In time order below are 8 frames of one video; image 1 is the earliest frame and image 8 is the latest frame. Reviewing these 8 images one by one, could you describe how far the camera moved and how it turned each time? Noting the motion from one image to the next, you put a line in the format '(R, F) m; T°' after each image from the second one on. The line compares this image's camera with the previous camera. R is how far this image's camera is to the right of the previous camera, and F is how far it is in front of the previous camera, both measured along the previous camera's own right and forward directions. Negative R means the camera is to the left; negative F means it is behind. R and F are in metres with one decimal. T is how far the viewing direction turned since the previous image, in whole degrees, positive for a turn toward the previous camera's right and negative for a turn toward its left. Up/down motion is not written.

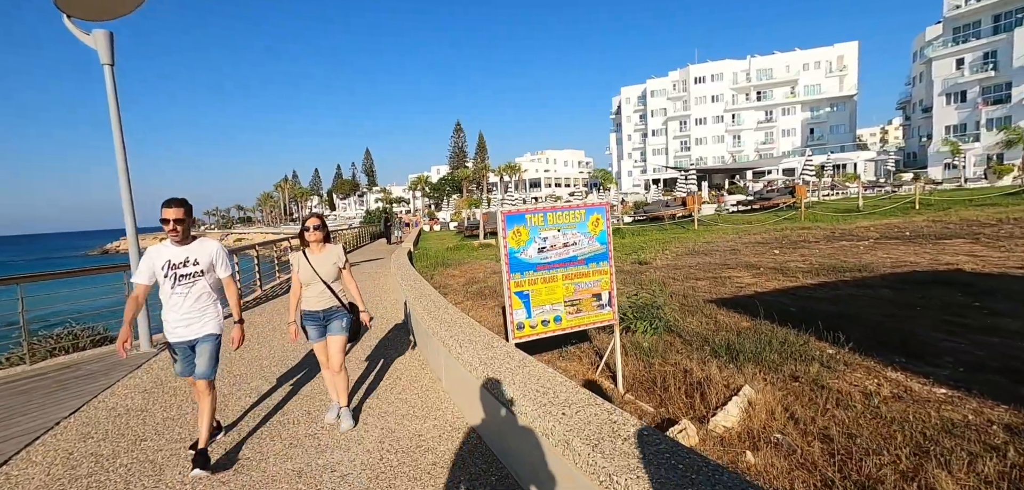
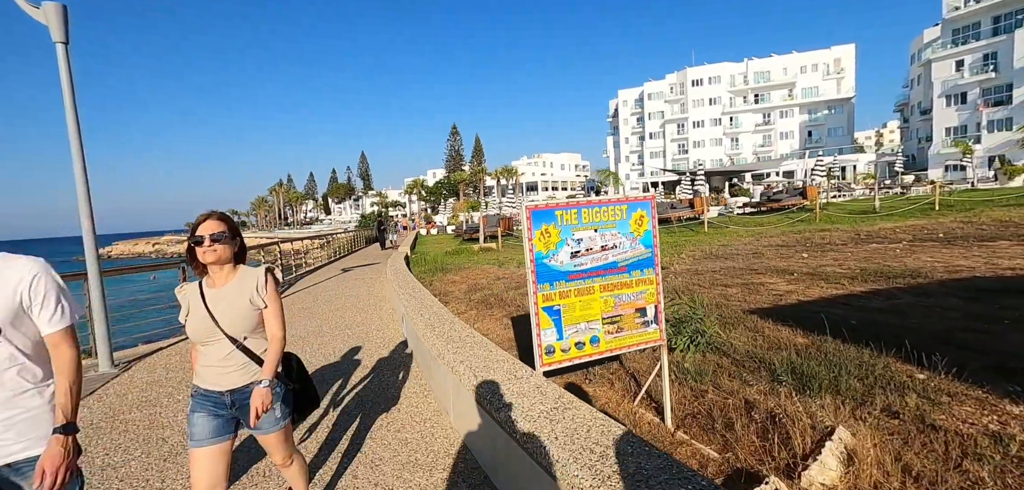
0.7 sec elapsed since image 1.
(-0.2, +0.8) m; 0°
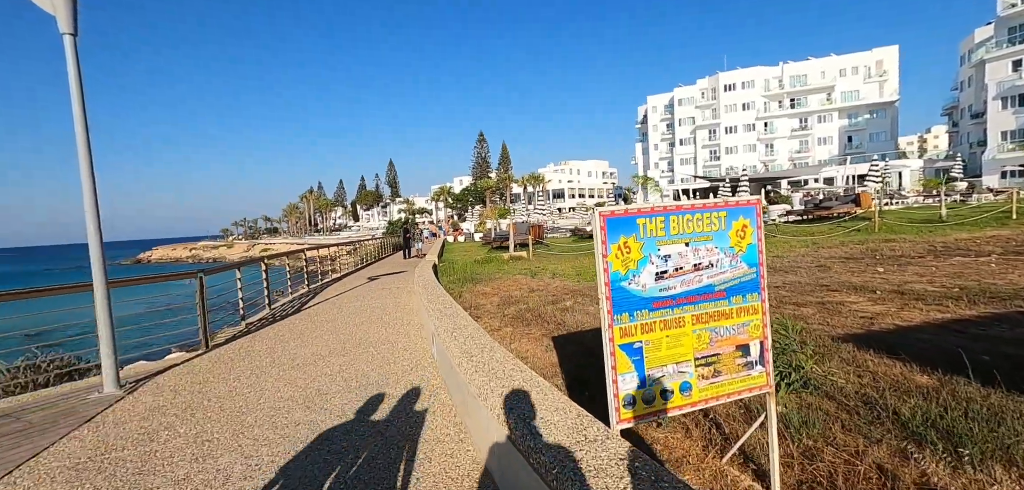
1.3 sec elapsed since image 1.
(-0.2, +0.7) m; -3°
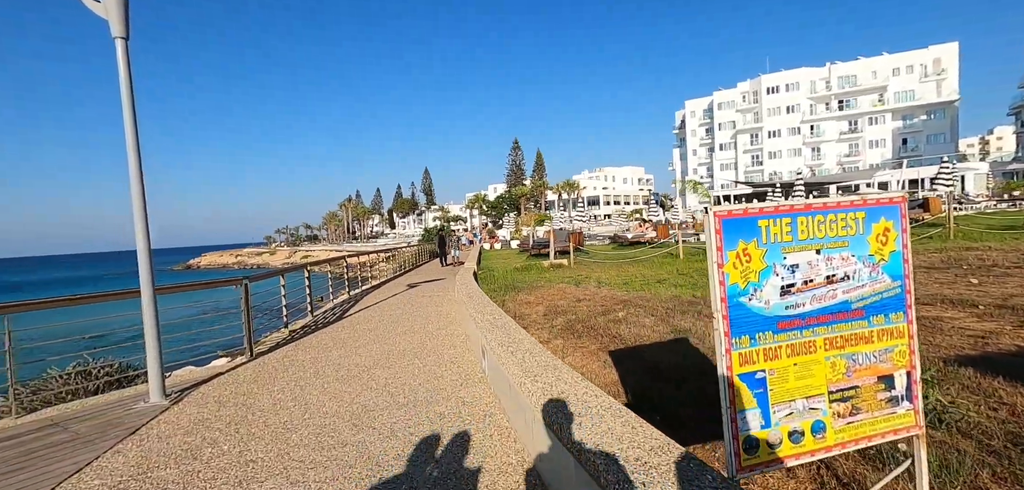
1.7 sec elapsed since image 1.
(-0.3, +0.4) m; -4°
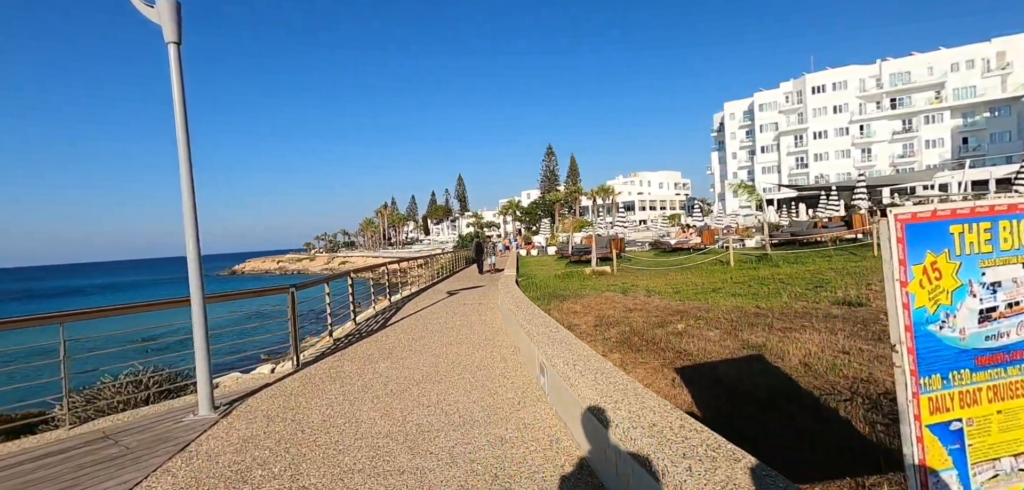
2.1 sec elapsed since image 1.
(-0.3, +0.4) m; -4°
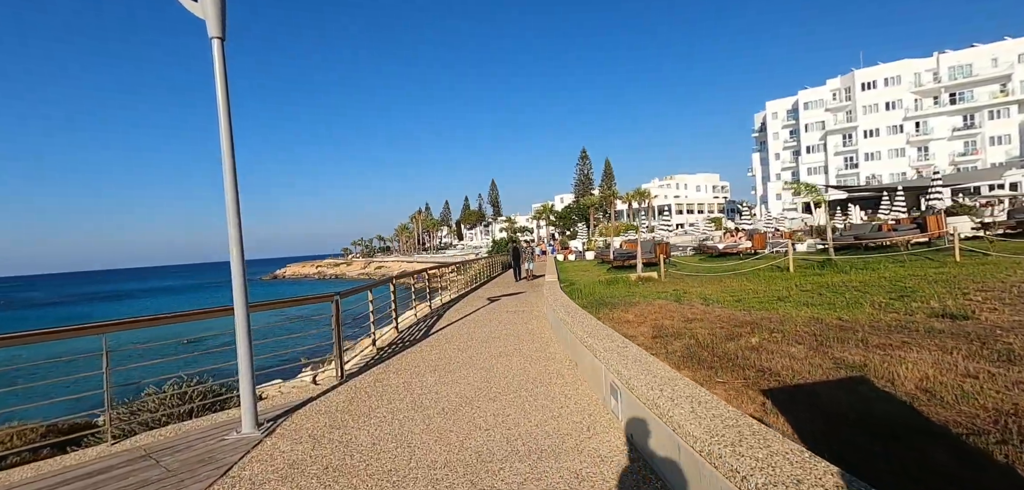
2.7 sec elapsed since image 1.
(-0.3, +0.5) m; -4°
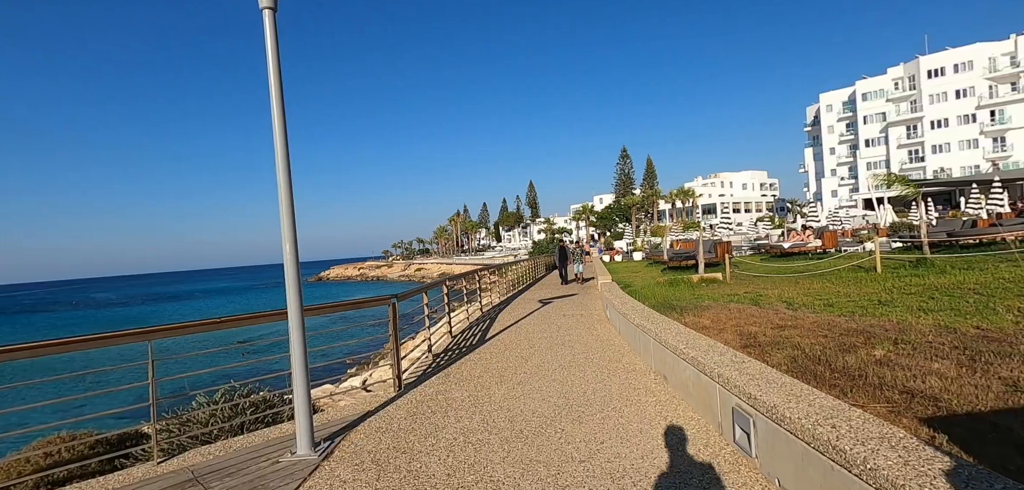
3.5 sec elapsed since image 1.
(-0.5, +0.7) m; -5°
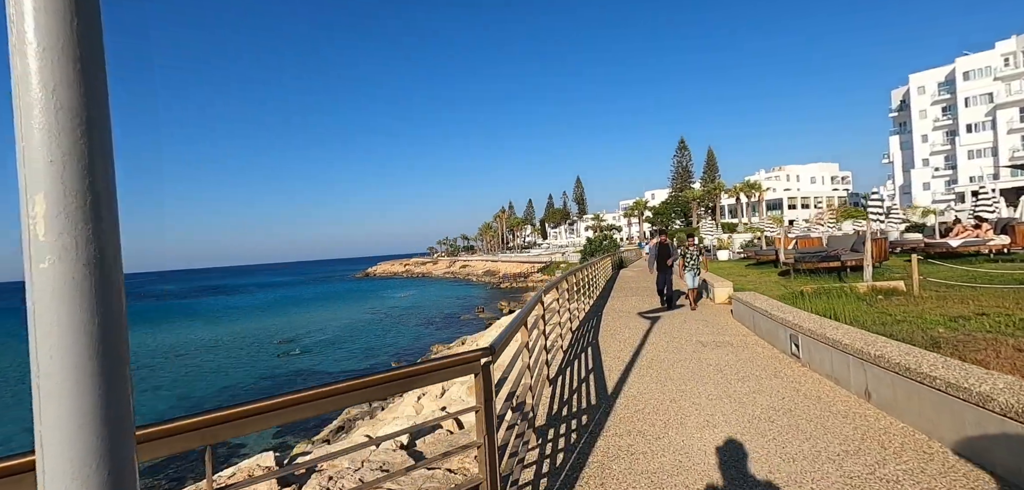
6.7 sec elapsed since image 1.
(-1.1, +3.3) m; -5°
